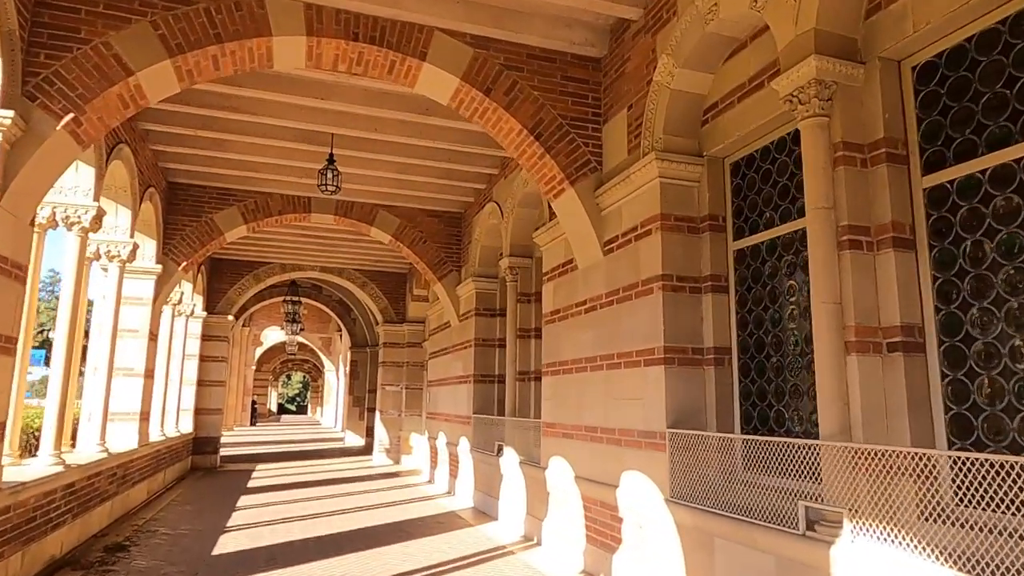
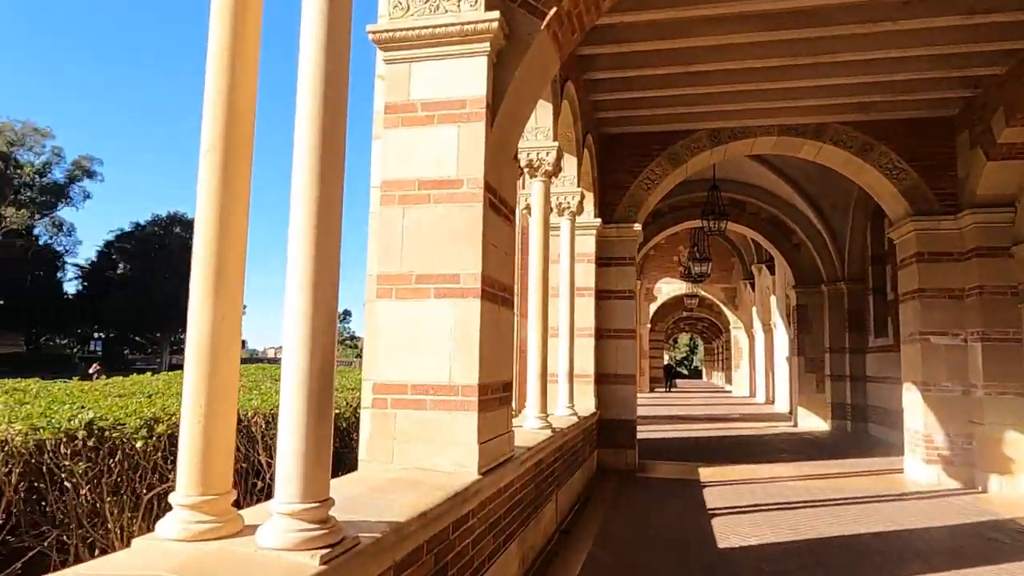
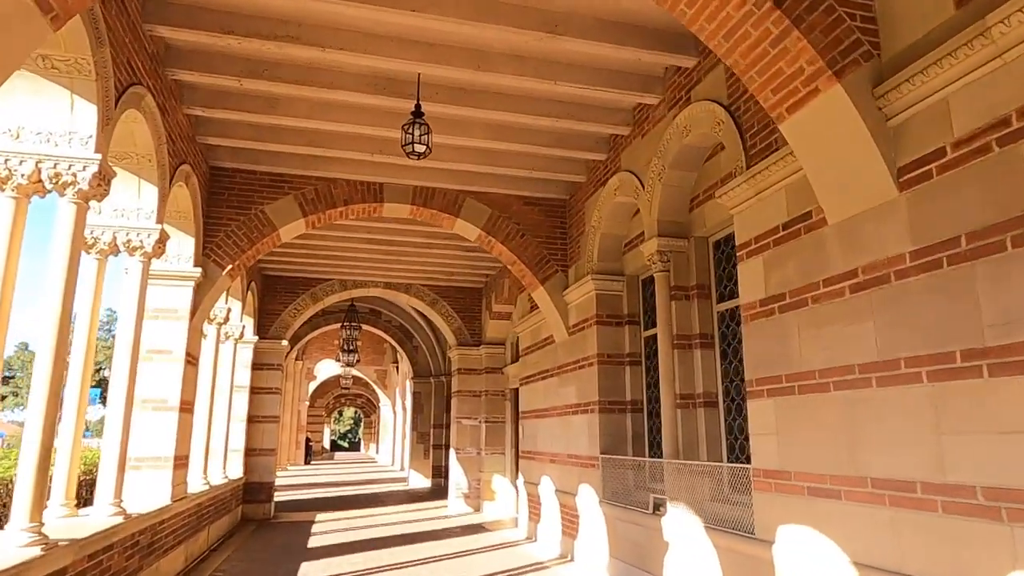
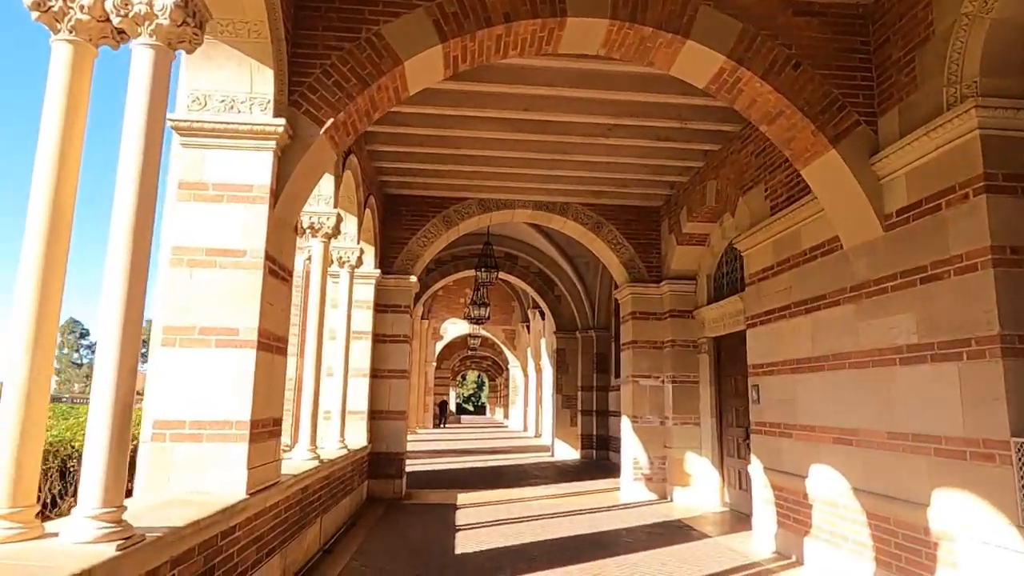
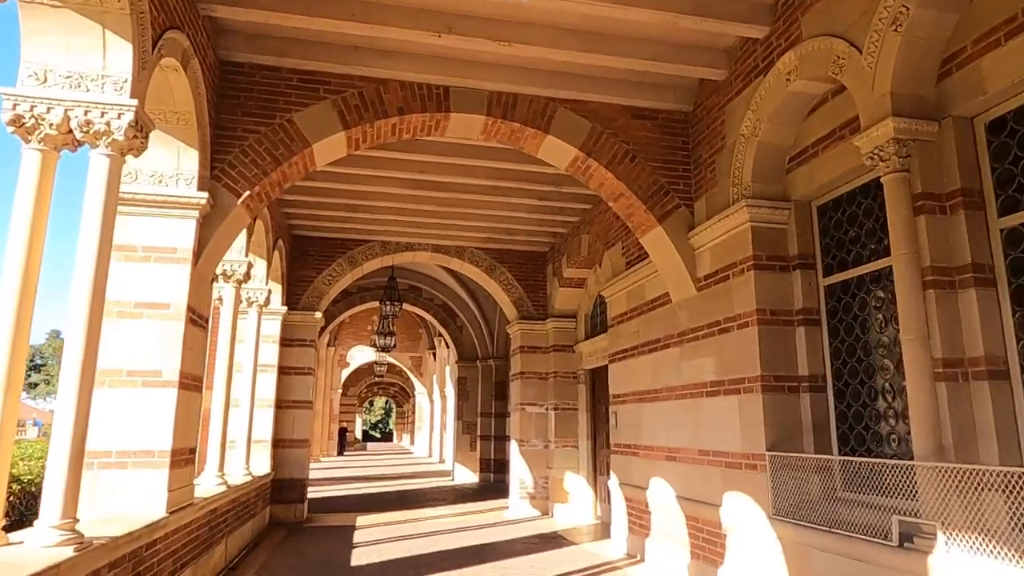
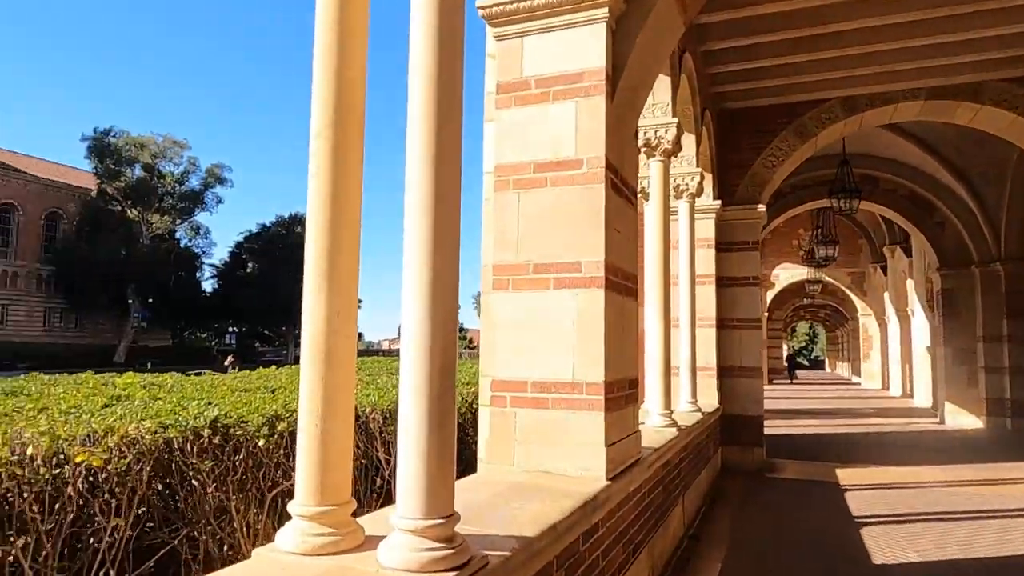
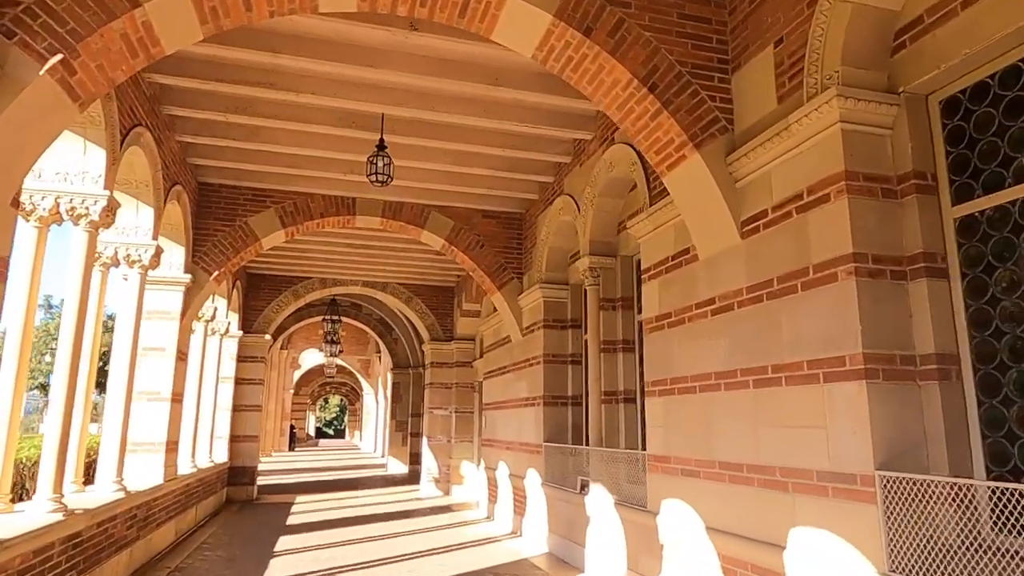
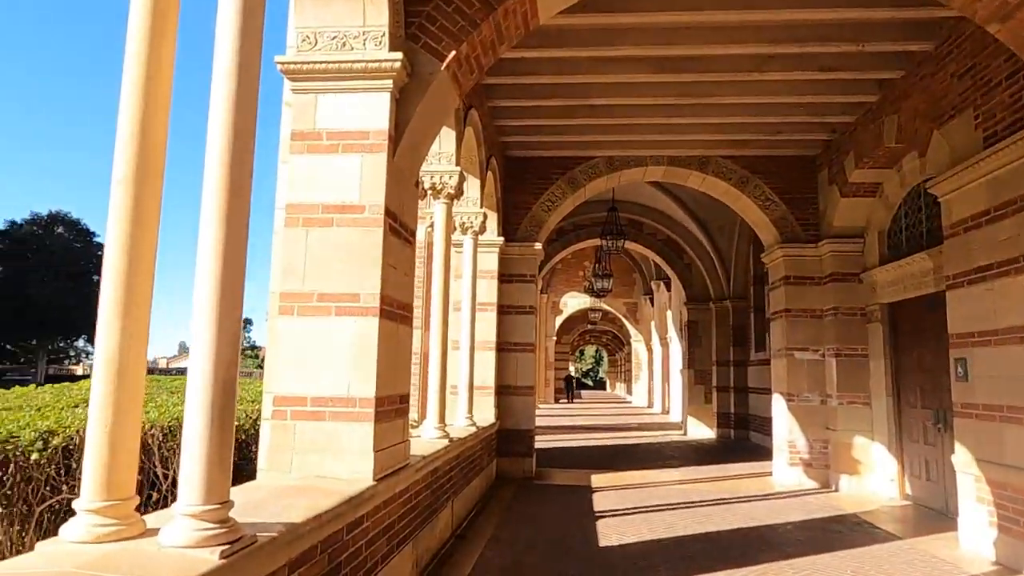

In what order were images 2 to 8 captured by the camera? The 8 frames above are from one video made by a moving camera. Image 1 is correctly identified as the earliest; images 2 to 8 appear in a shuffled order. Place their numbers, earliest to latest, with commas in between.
7, 3, 5, 4, 8, 2, 6
